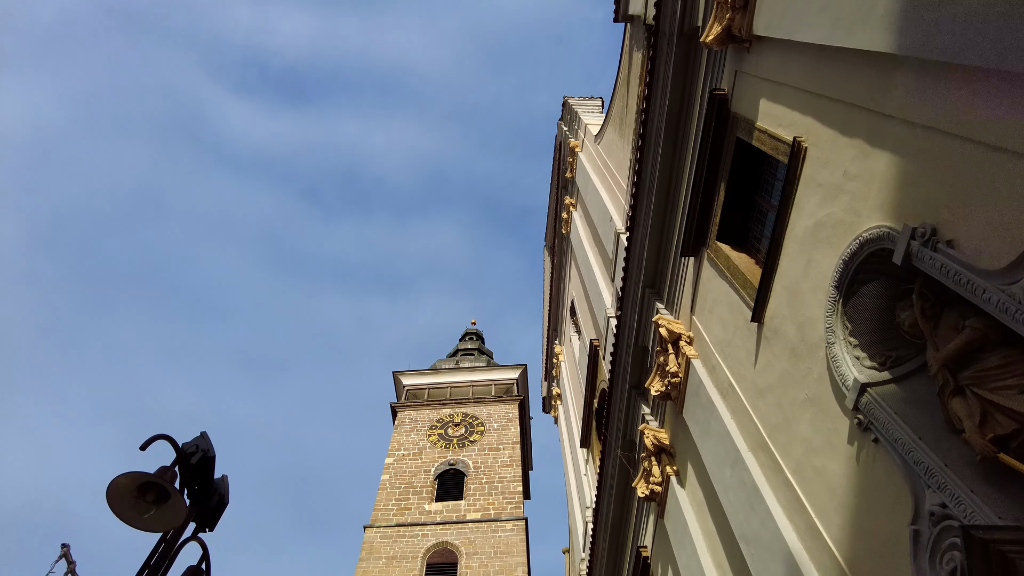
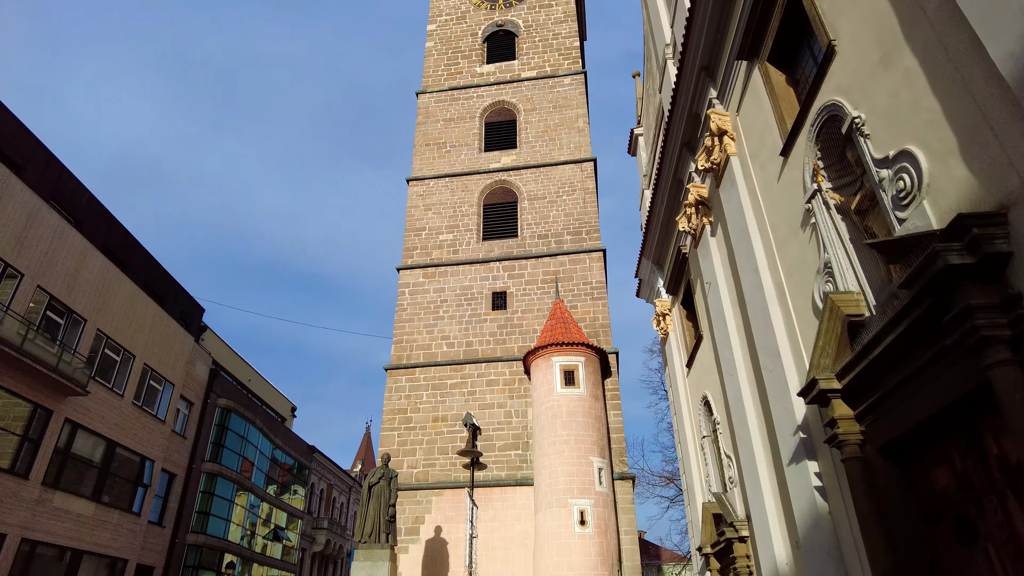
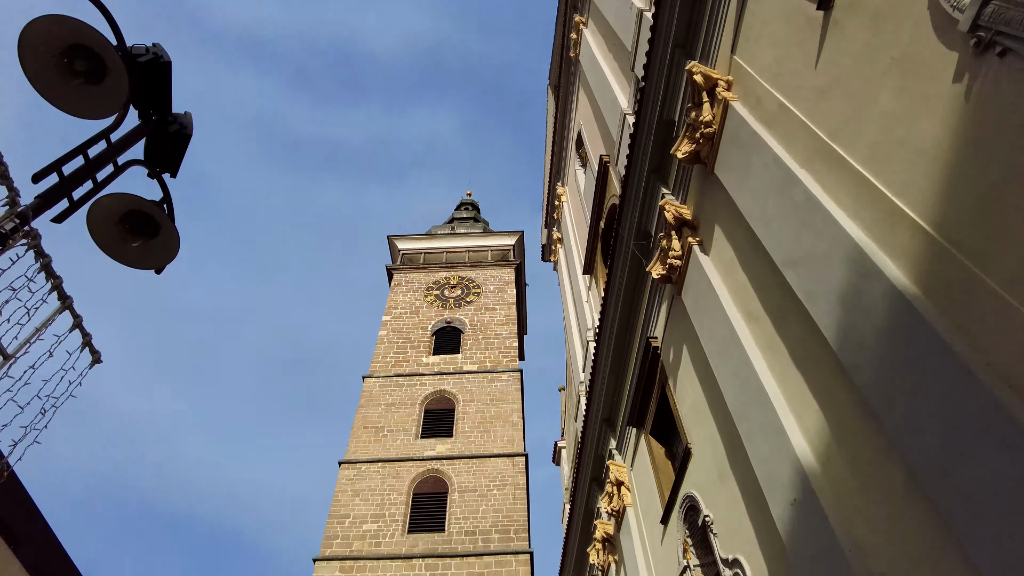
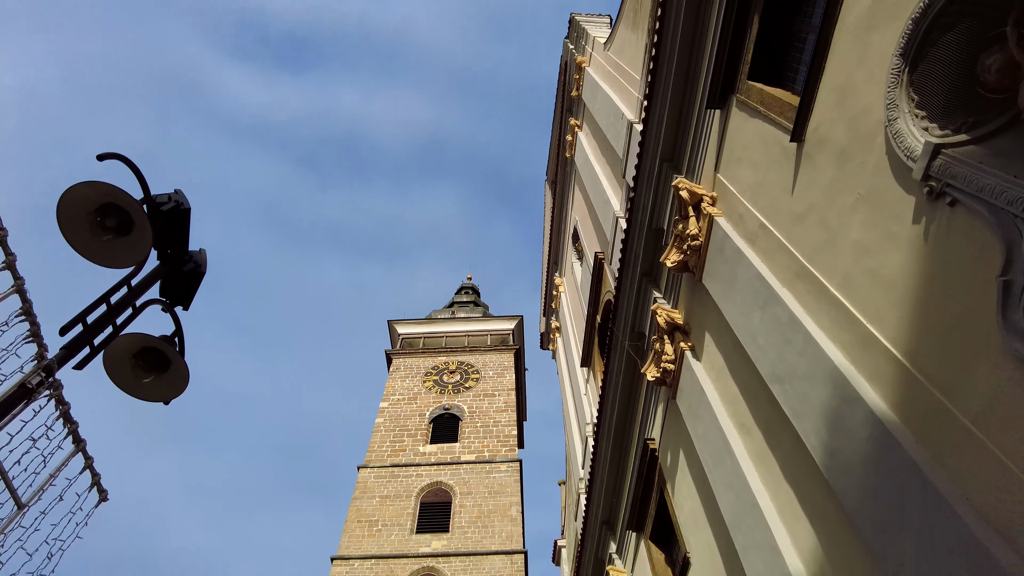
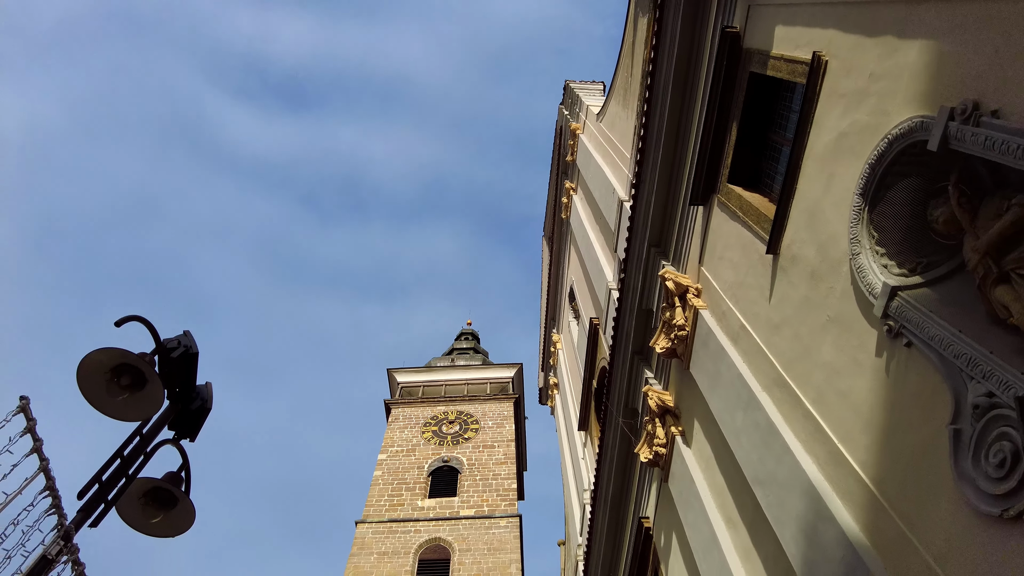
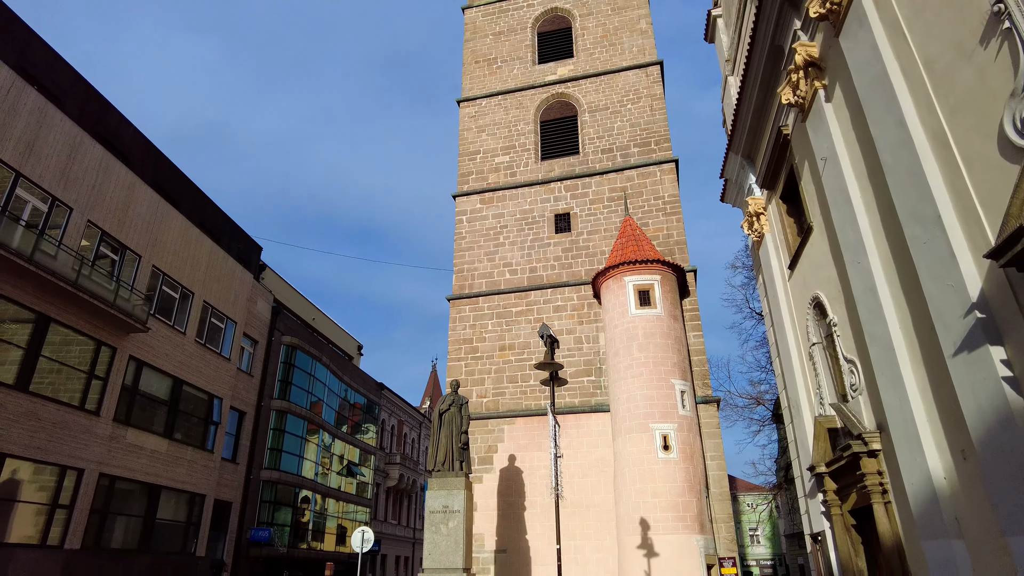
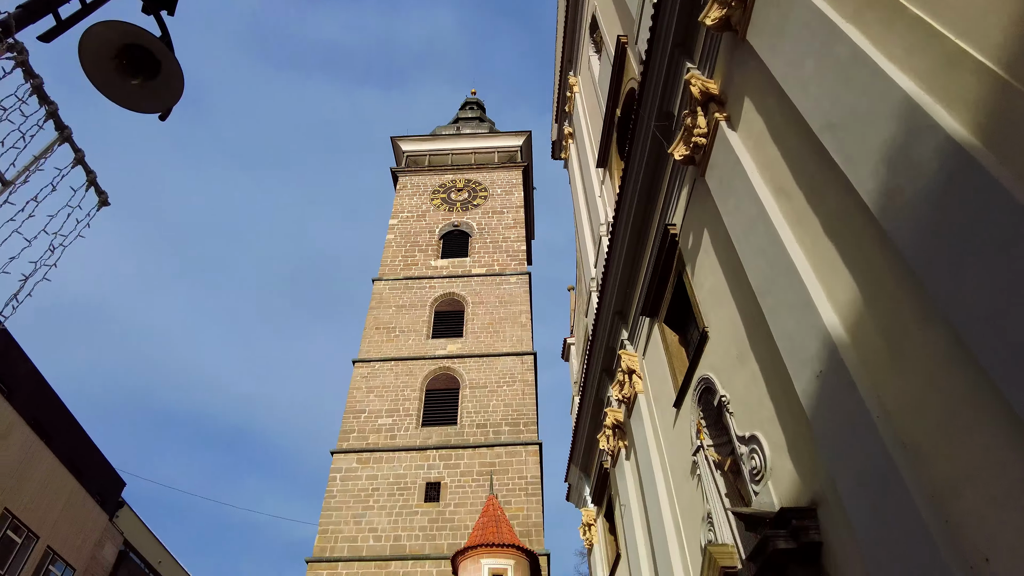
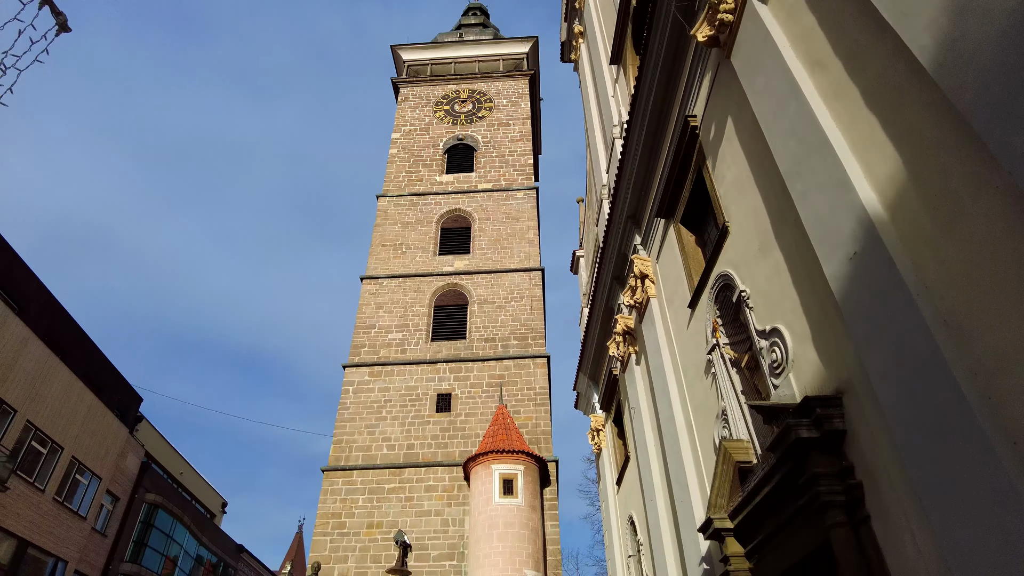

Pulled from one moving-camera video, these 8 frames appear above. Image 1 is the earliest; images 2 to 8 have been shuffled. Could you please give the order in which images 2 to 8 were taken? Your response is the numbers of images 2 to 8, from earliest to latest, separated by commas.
5, 4, 3, 7, 8, 2, 6
